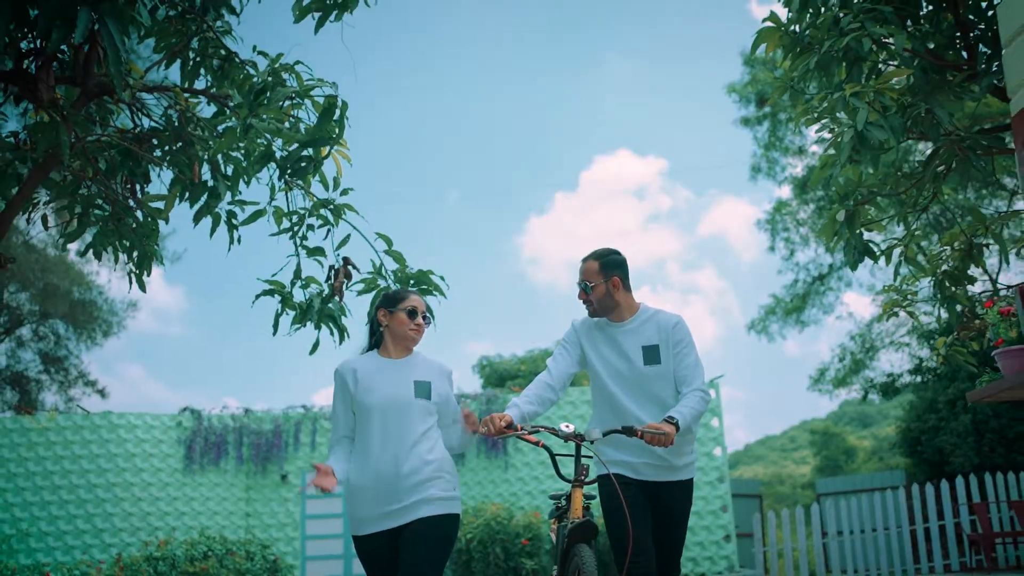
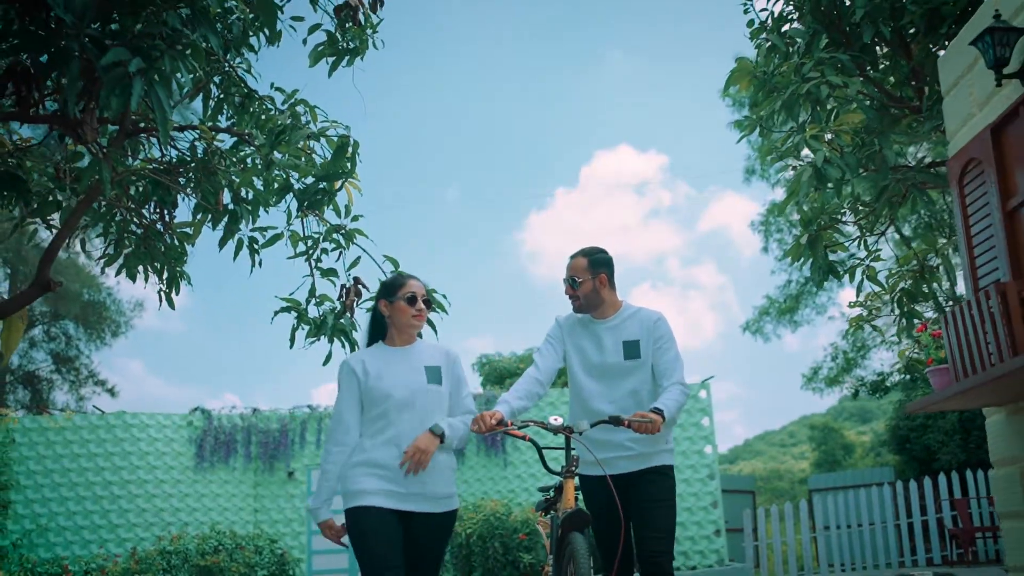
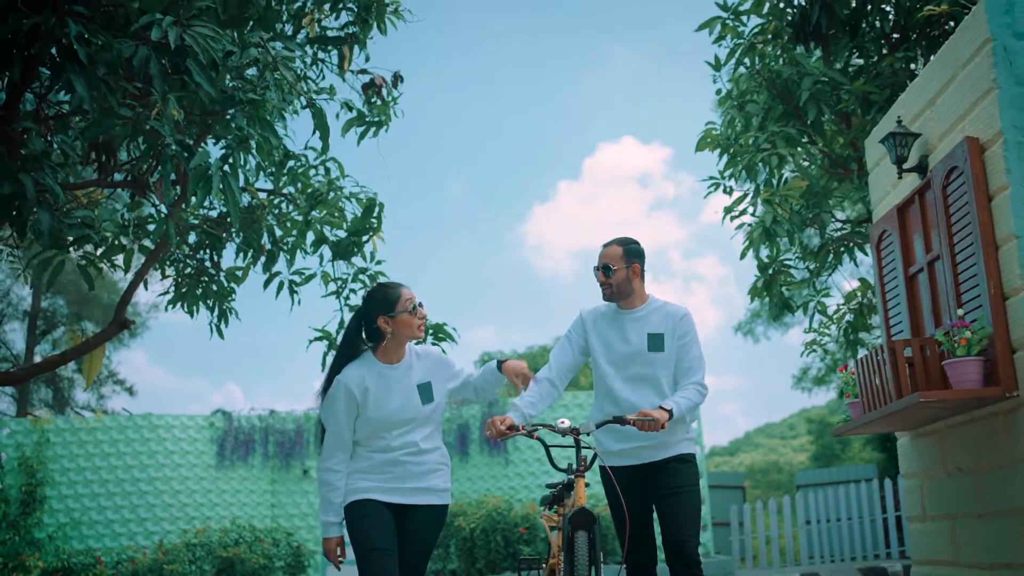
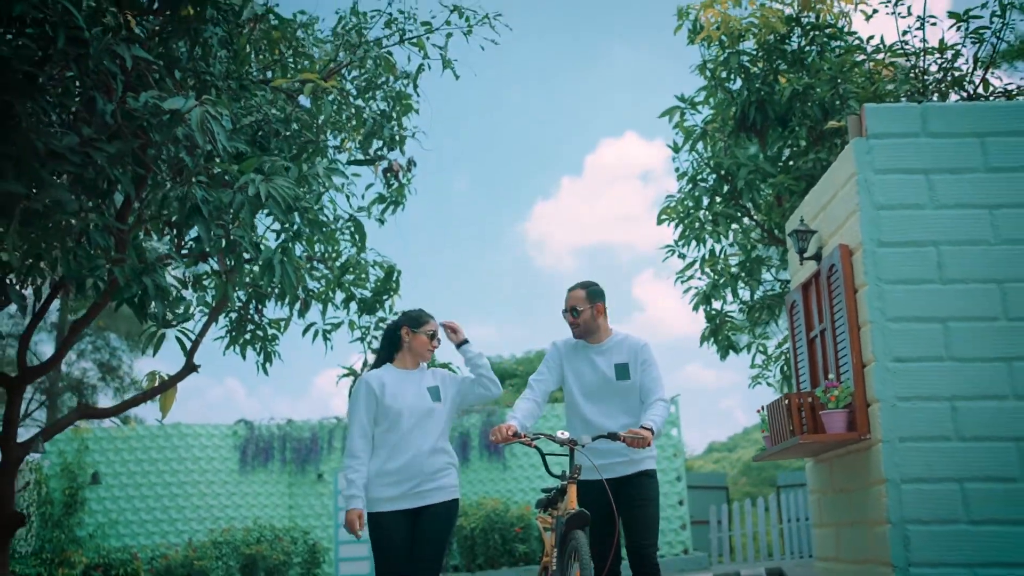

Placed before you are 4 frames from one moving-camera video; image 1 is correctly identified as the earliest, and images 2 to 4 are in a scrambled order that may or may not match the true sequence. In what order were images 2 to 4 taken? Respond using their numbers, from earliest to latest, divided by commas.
2, 3, 4
